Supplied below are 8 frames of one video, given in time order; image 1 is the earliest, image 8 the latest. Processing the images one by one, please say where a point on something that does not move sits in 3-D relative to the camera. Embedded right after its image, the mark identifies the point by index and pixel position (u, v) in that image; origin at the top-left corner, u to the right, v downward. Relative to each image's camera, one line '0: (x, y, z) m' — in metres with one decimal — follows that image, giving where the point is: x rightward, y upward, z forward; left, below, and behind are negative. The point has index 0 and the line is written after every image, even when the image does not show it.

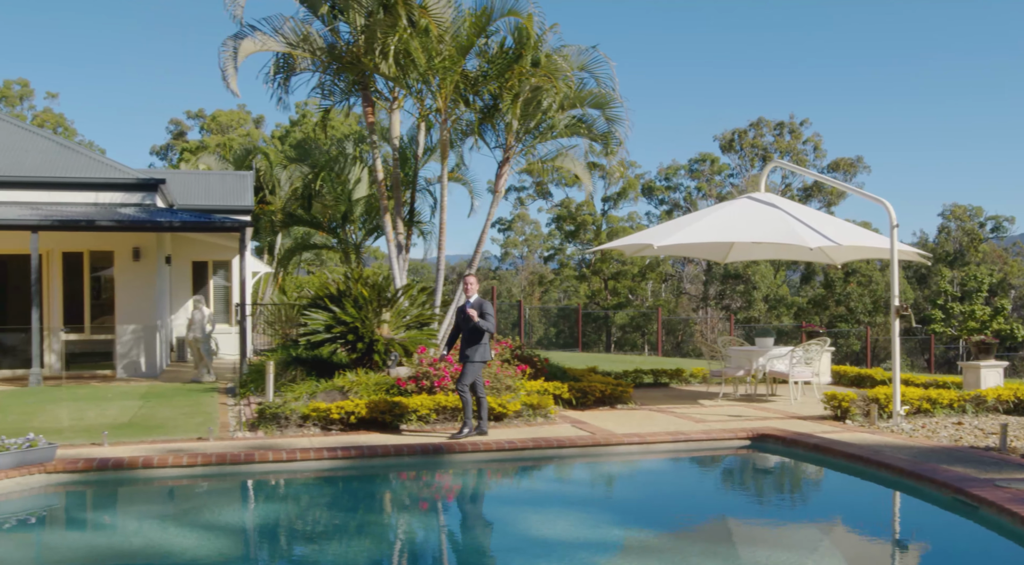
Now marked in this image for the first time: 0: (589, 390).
0: (+1.1, -1.5, +12.0) m
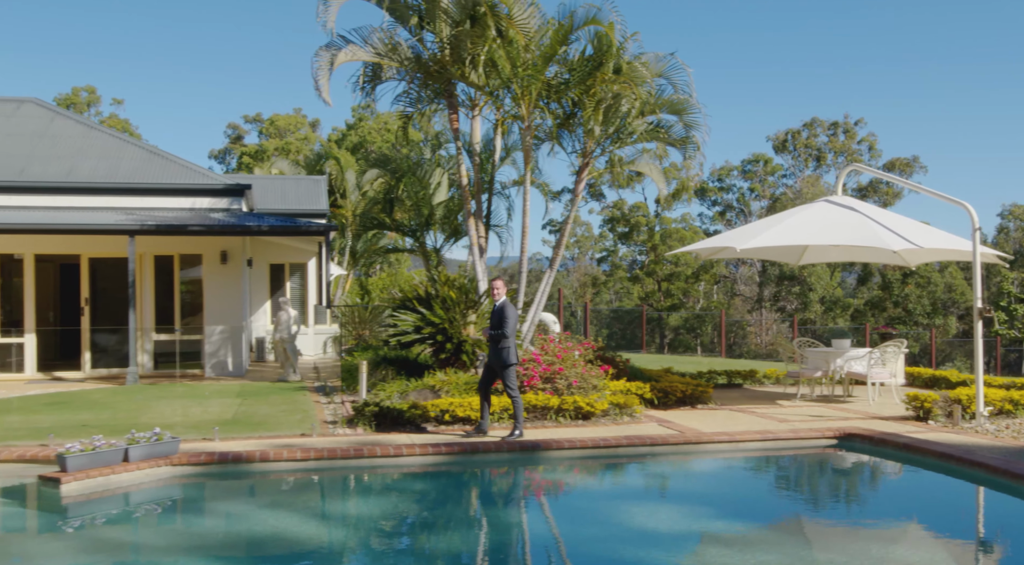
0: (+2.2, -1.5, +12.2) m
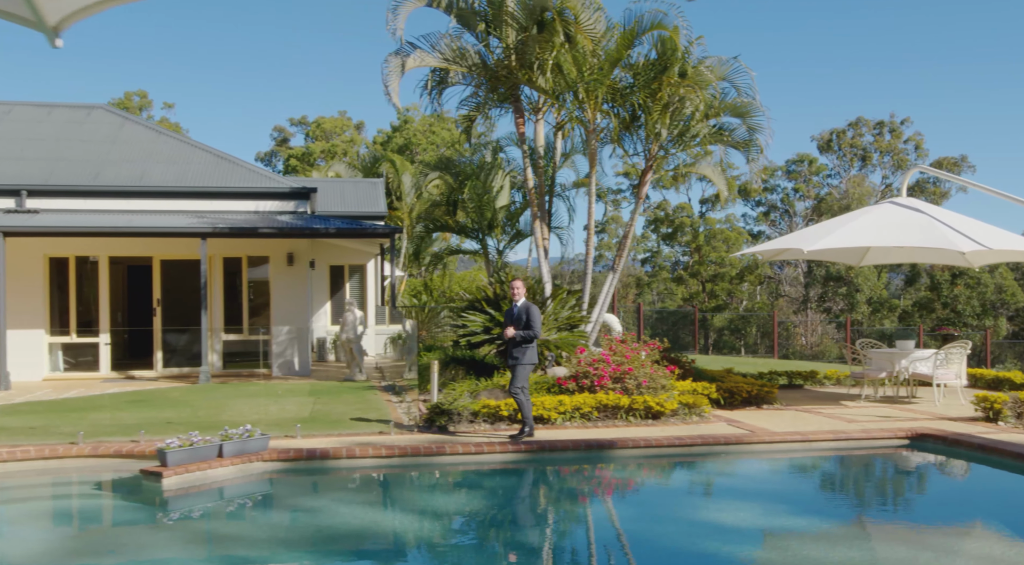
0: (+3.2, -1.5, +12.3) m
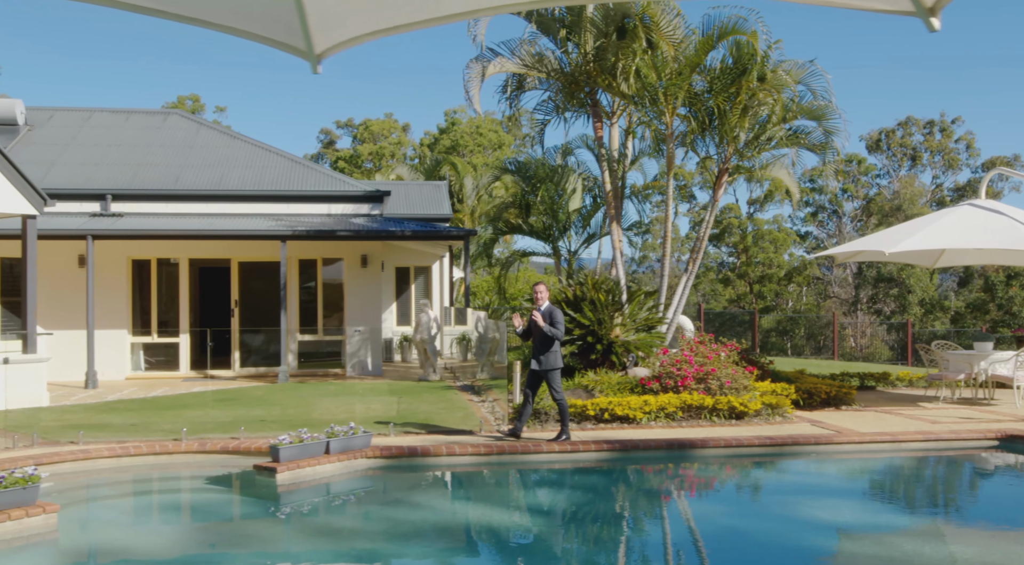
0: (+4.3, -1.6, +12.4) m
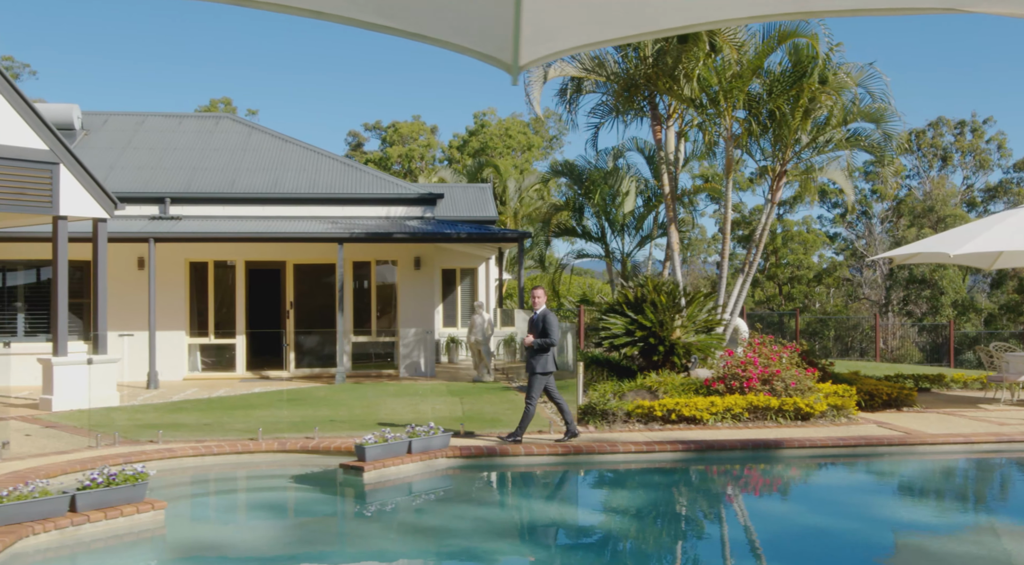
0: (+5.2, -1.6, +12.4) m
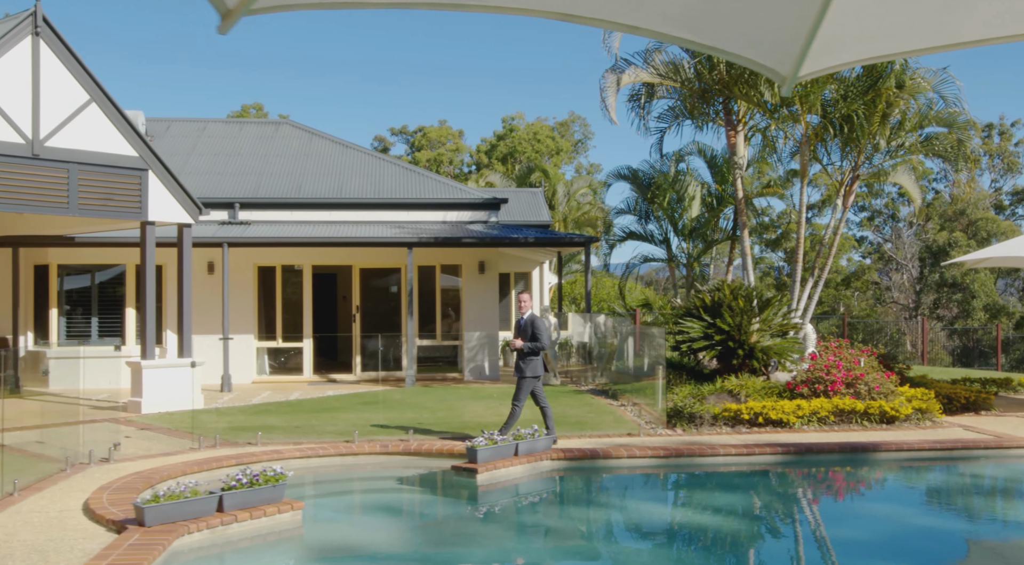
0: (+6.4, -1.6, +12.5) m
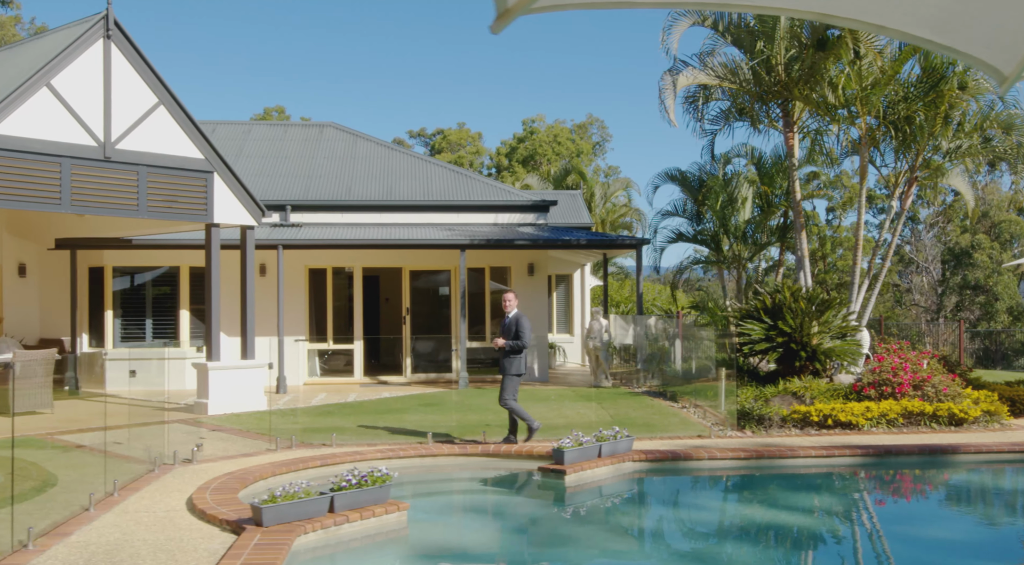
0: (+7.3, -1.7, +12.5) m
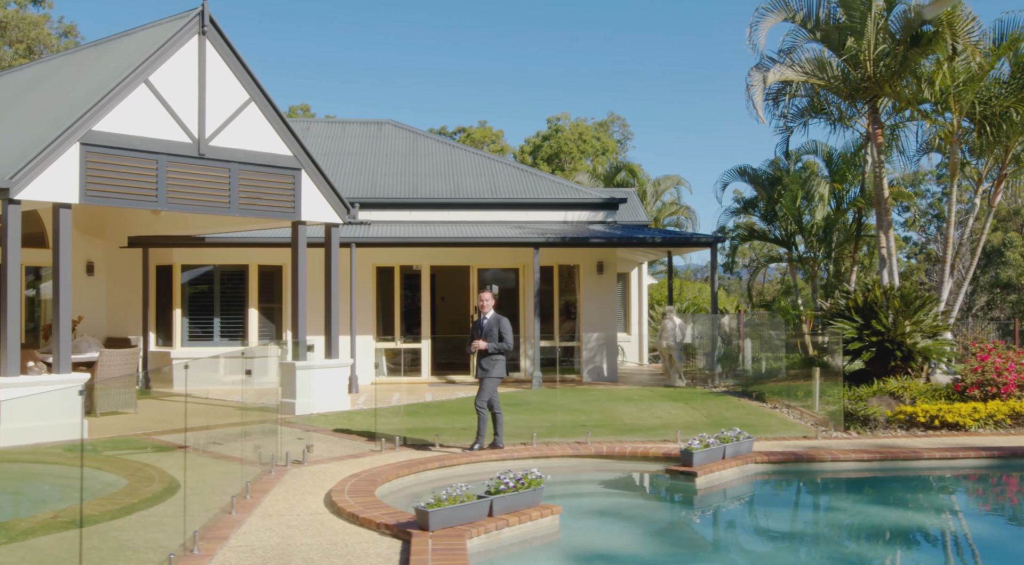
0: (+8.6, -1.7, +12.3) m
